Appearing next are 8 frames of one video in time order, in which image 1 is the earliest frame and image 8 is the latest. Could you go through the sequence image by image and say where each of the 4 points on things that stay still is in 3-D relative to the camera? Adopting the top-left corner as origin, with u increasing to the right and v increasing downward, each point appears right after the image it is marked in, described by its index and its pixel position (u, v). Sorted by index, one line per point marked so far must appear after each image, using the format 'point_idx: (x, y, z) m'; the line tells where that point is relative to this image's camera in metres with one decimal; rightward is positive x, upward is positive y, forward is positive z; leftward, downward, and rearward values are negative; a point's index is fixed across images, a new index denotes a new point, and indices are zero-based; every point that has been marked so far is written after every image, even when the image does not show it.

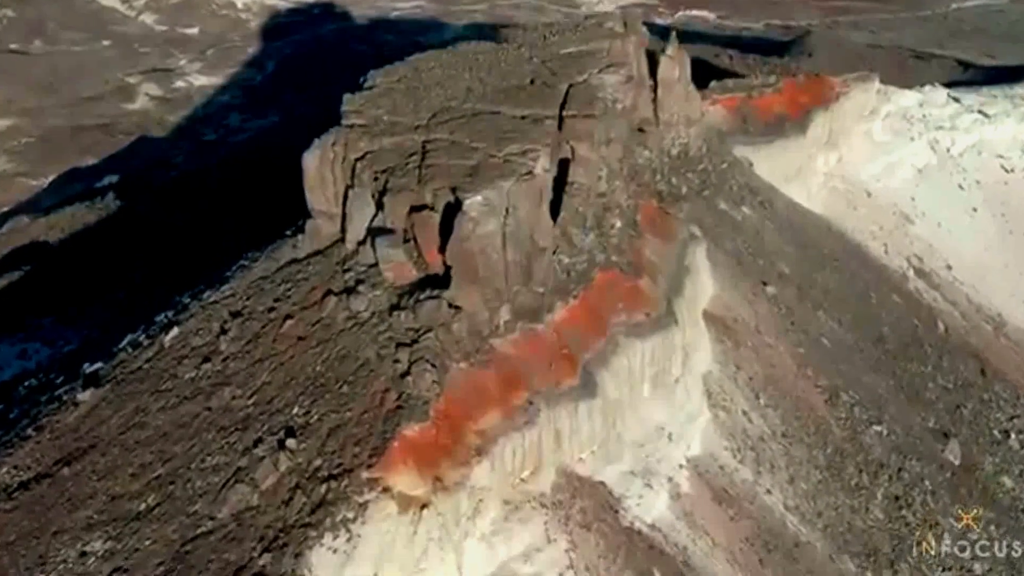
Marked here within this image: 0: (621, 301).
0: (+2.0, -0.2, +18.2) m
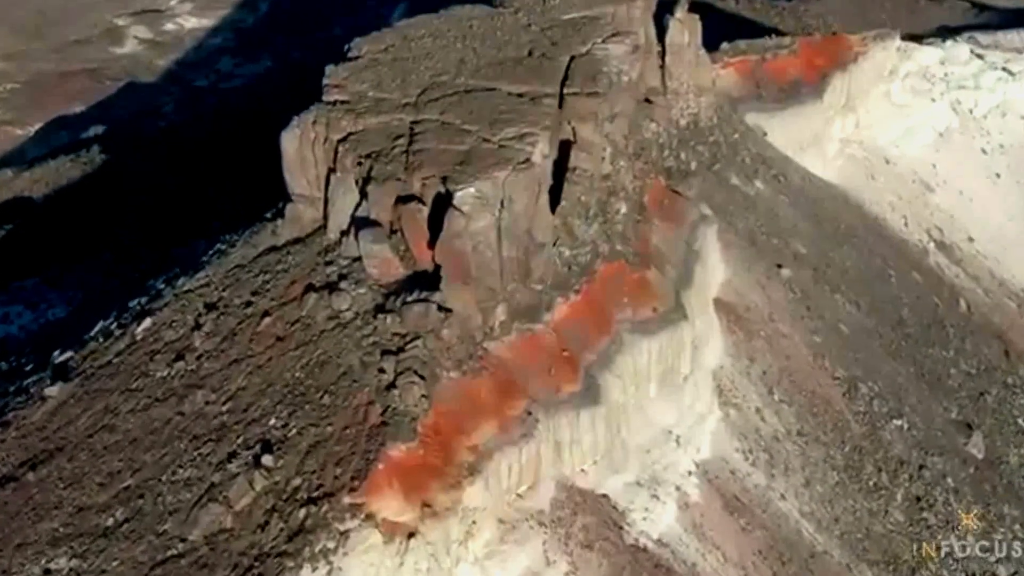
0: (+2.0, -0.1, +16.8) m
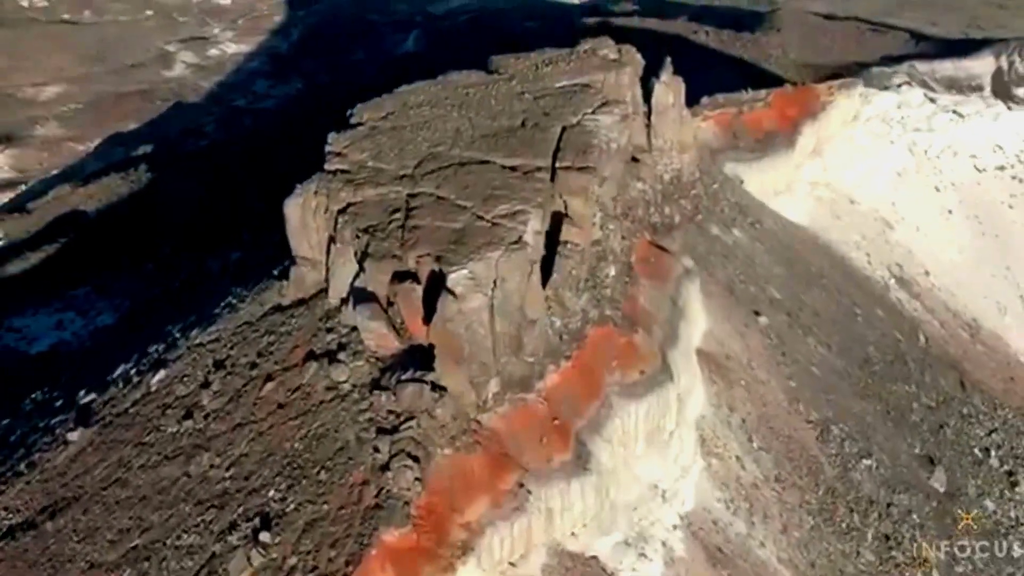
0: (+1.9, -1.3, +17.7) m
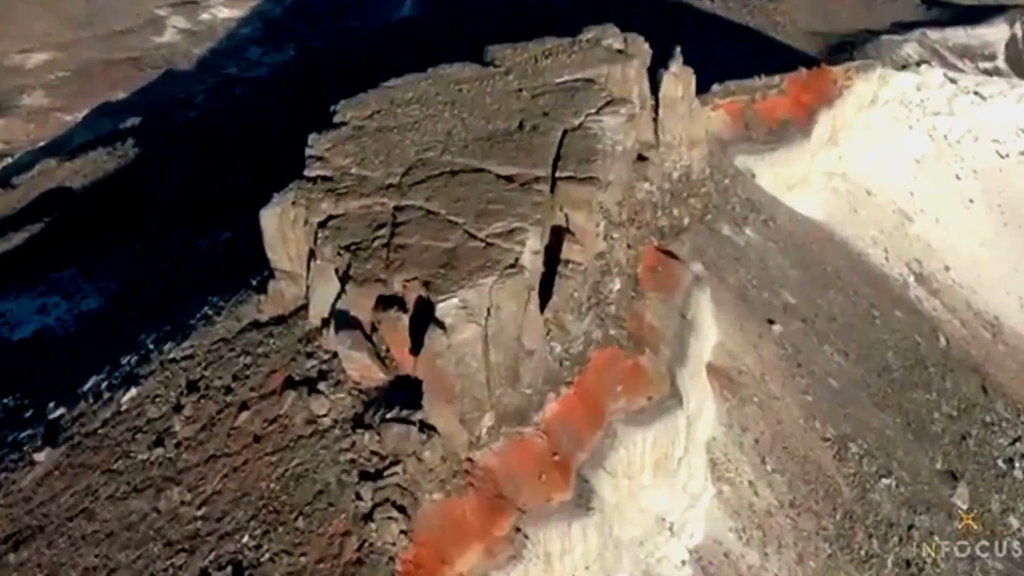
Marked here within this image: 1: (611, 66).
0: (+1.8, -1.6, +16.3) m
1: (+1.9, +4.2, +18.4) m
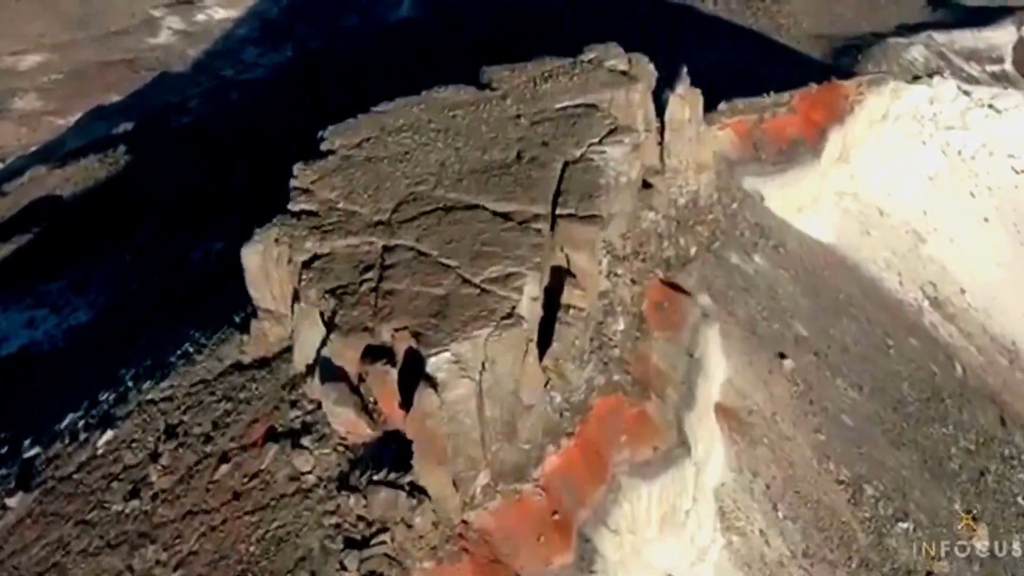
0: (+1.8, -2.3, +15.3) m
1: (+1.8, +3.5, +17.4) m
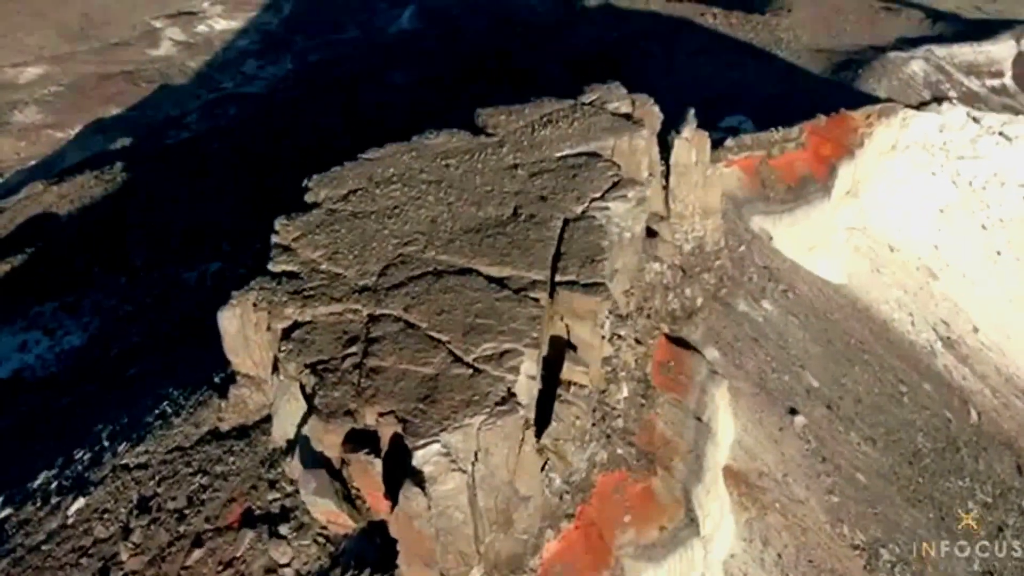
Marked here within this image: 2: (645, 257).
0: (+1.7, -3.3, +14.3) m
1: (+1.8, +2.5, +16.3) m
2: (+2.4, +0.5, +17.3) m
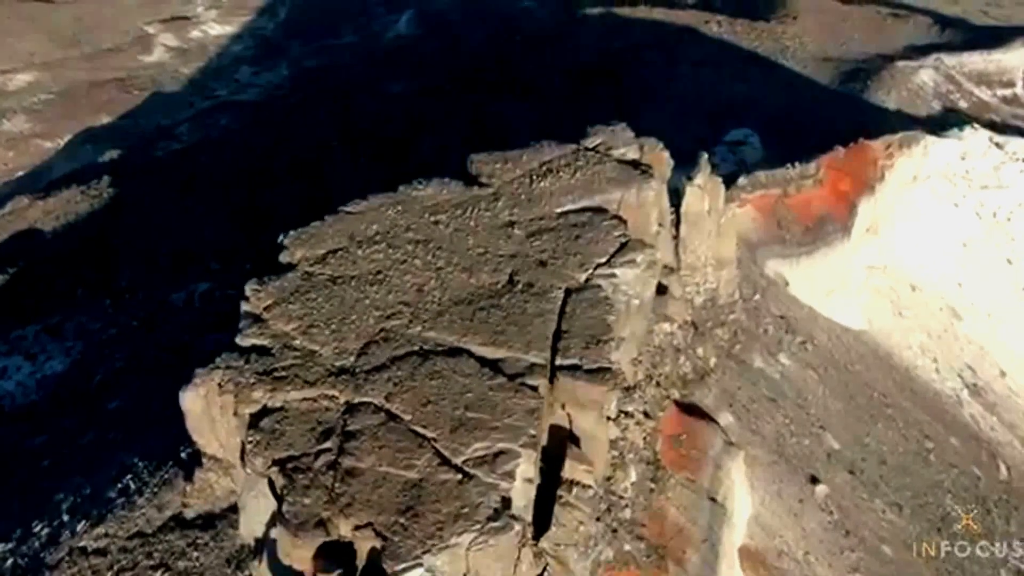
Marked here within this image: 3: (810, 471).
0: (+1.7, -4.4, +12.8) m
1: (+1.7, +1.5, +14.8) m
2: (+2.3, -0.5, +15.8) m
3: (+5.4, -3.3, +17.7) m
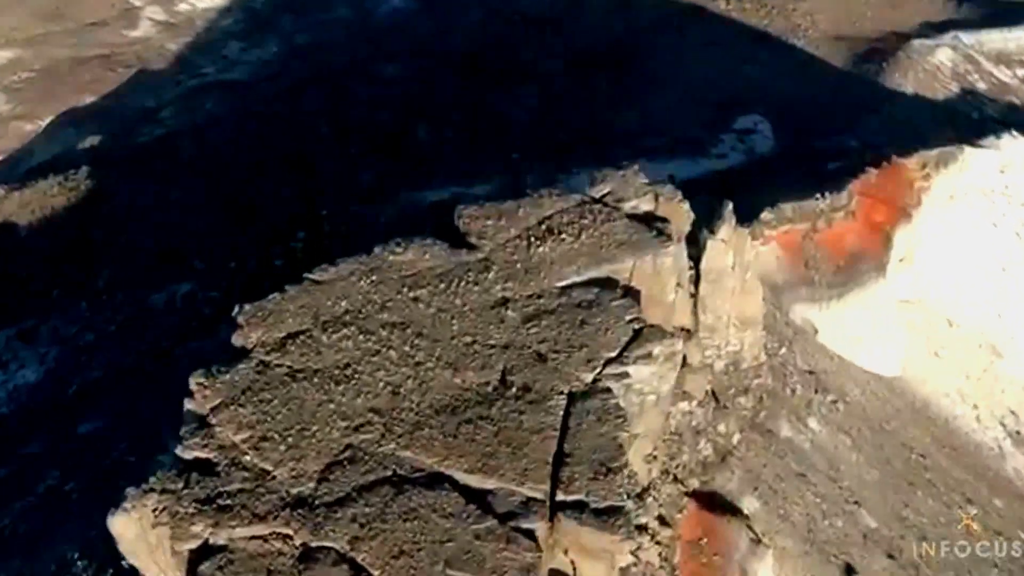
0: (+1.6, -5.6, +10.8) m
1: (+1.6, +0.4, +12.6) m
2: (+2.2, -1.6, +13.6) m
3: (+5.4, -4.3, +15.6) m
